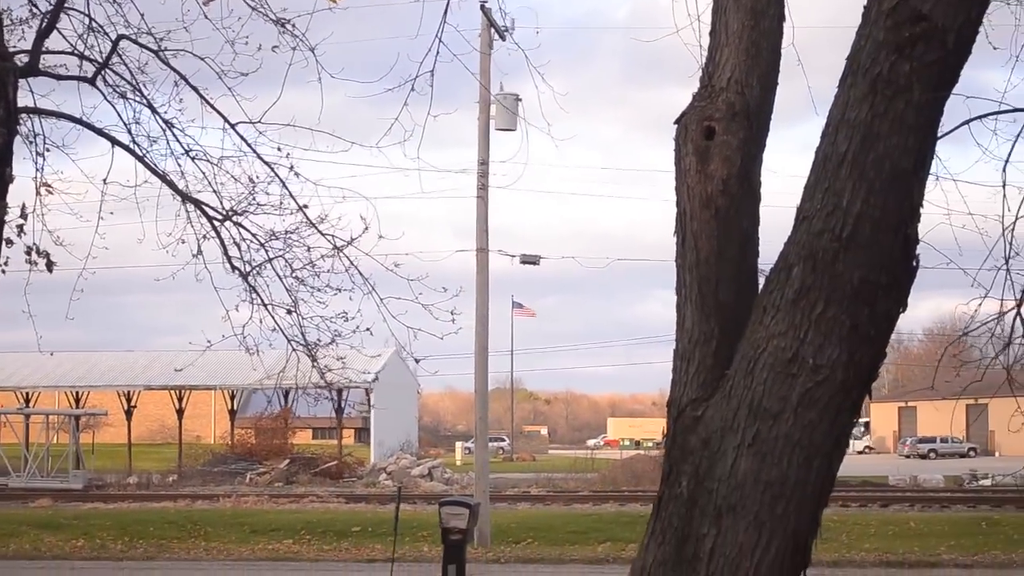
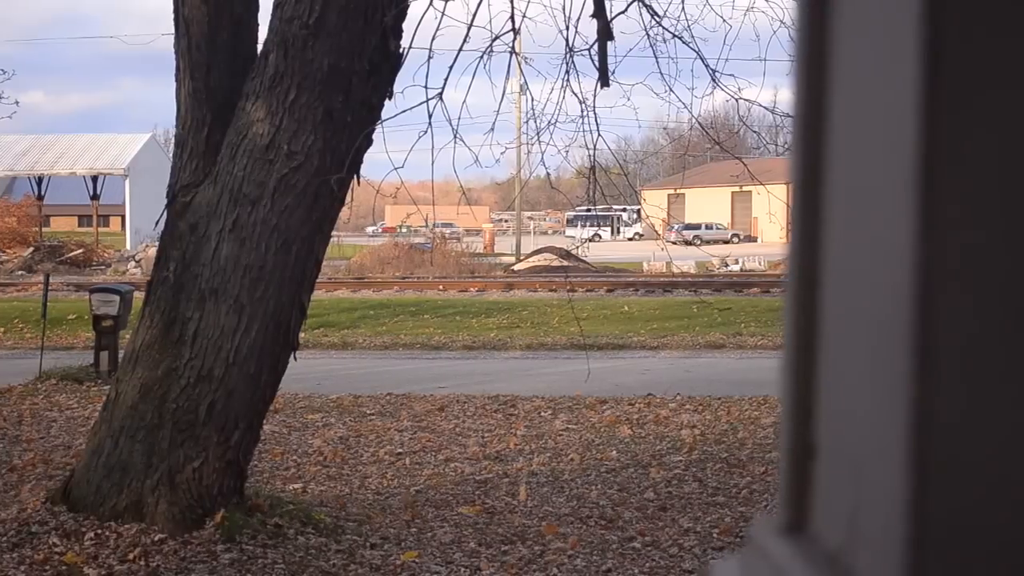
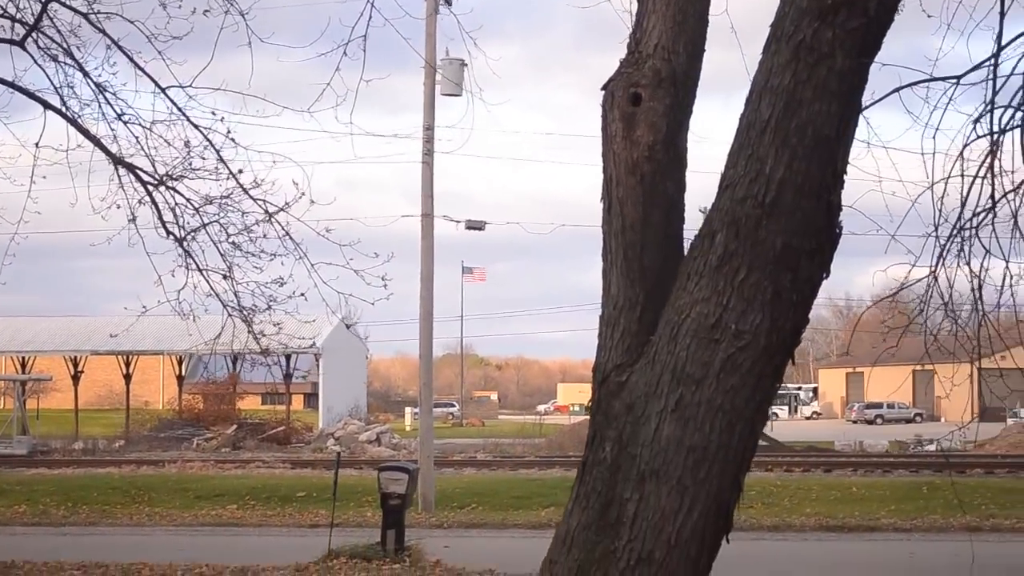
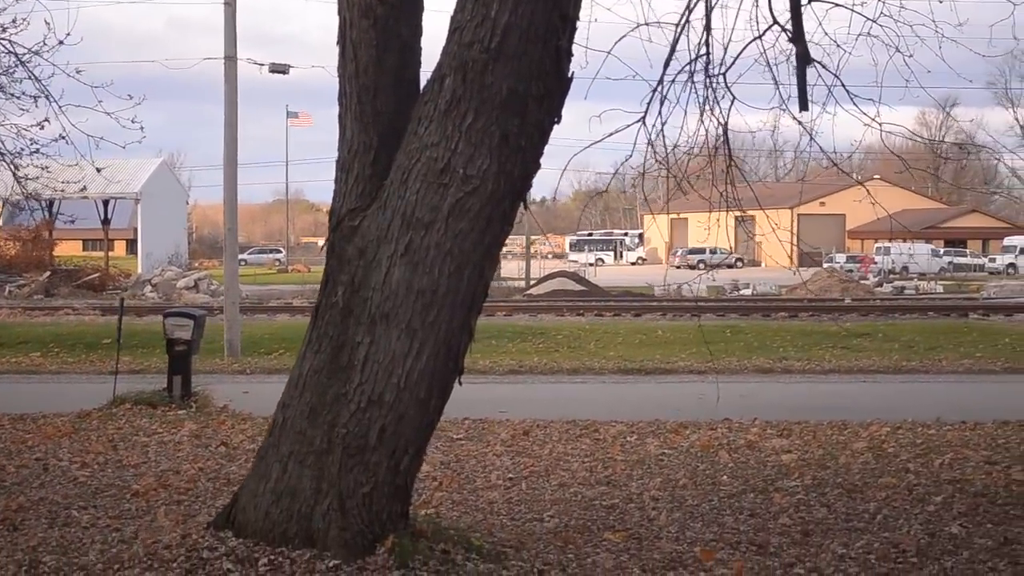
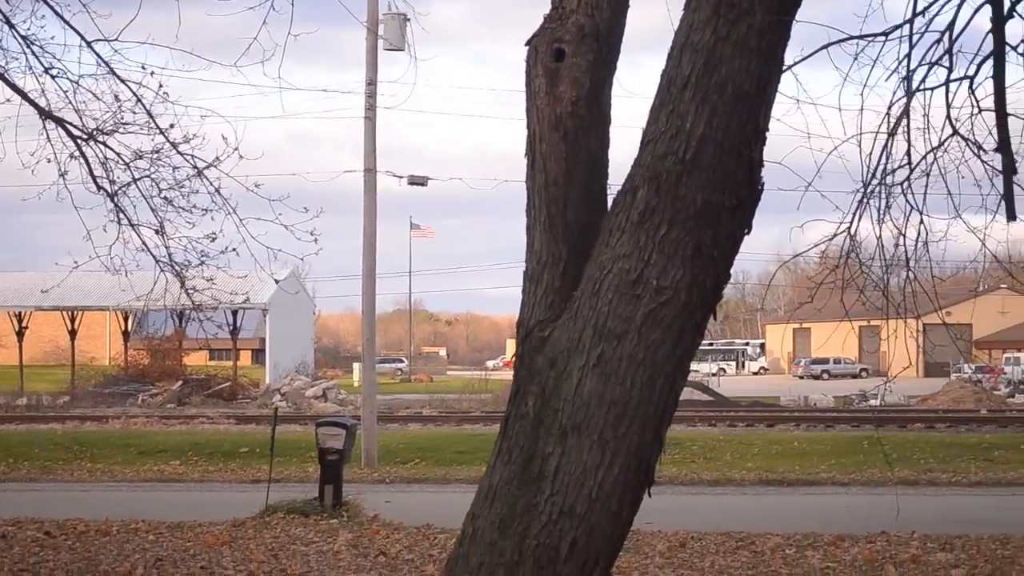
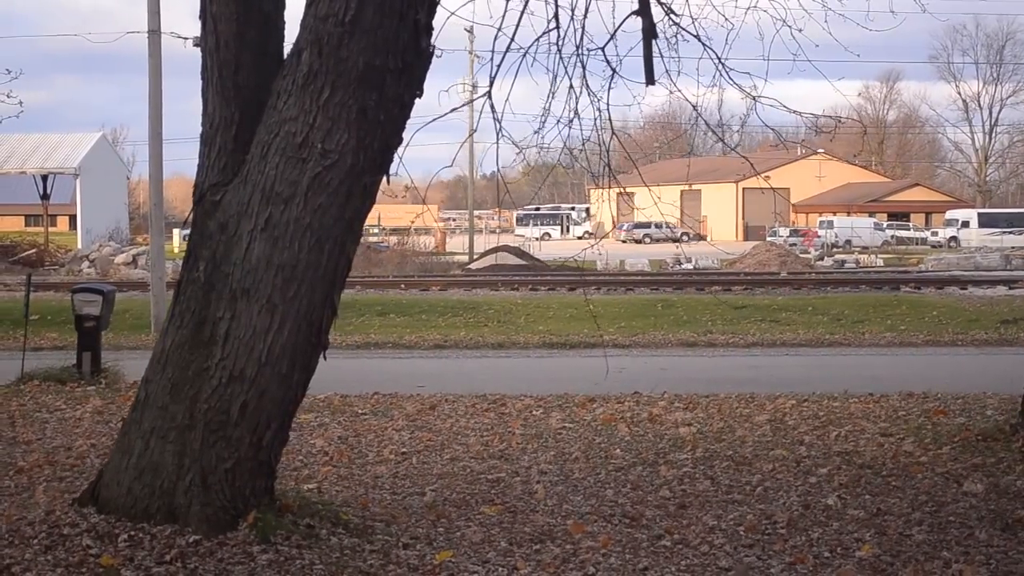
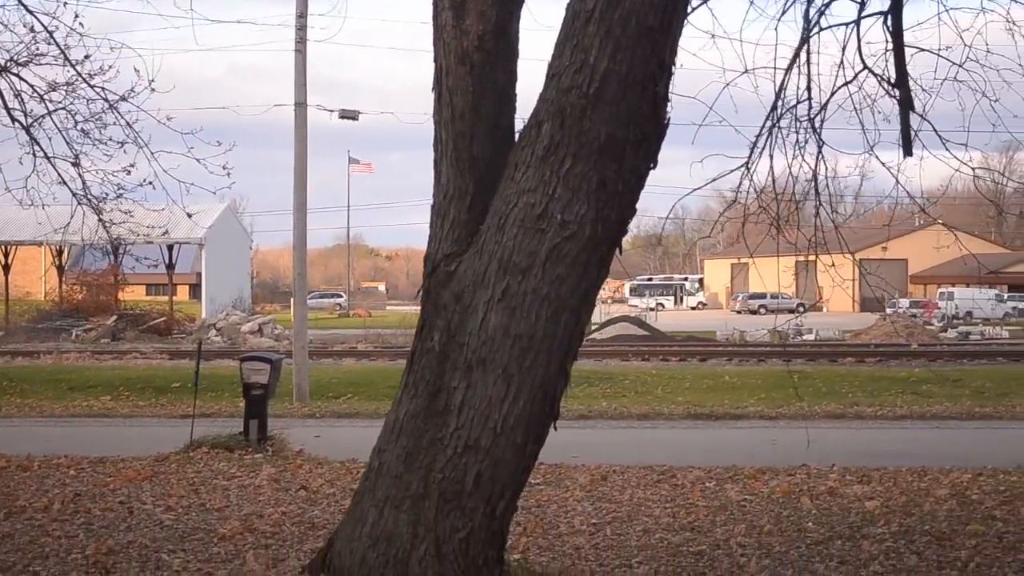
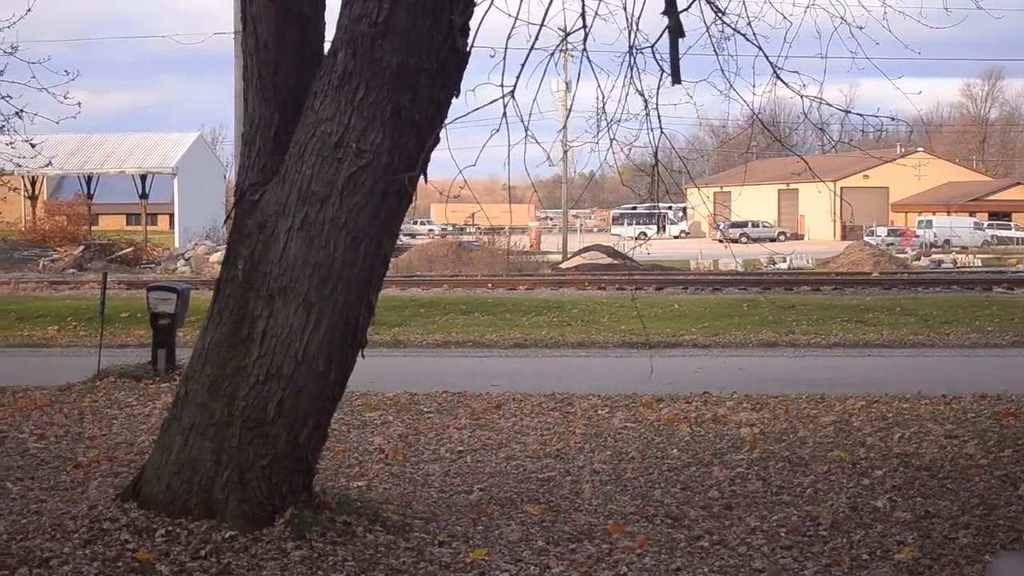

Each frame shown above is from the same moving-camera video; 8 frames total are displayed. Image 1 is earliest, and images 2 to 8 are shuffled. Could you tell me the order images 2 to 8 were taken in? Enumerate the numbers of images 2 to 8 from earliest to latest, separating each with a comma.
3, 5, 7, 4, 6, 8, 2
